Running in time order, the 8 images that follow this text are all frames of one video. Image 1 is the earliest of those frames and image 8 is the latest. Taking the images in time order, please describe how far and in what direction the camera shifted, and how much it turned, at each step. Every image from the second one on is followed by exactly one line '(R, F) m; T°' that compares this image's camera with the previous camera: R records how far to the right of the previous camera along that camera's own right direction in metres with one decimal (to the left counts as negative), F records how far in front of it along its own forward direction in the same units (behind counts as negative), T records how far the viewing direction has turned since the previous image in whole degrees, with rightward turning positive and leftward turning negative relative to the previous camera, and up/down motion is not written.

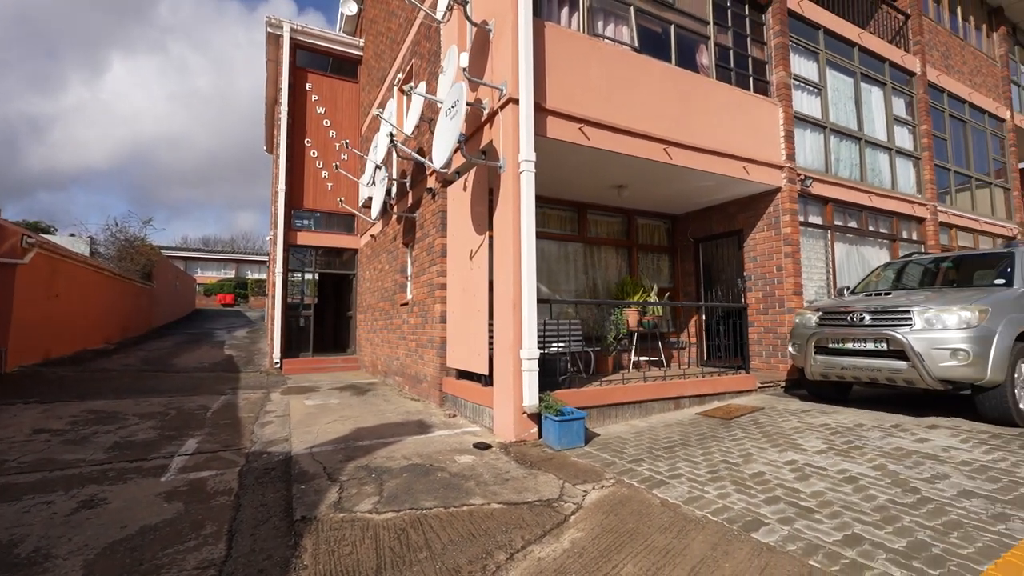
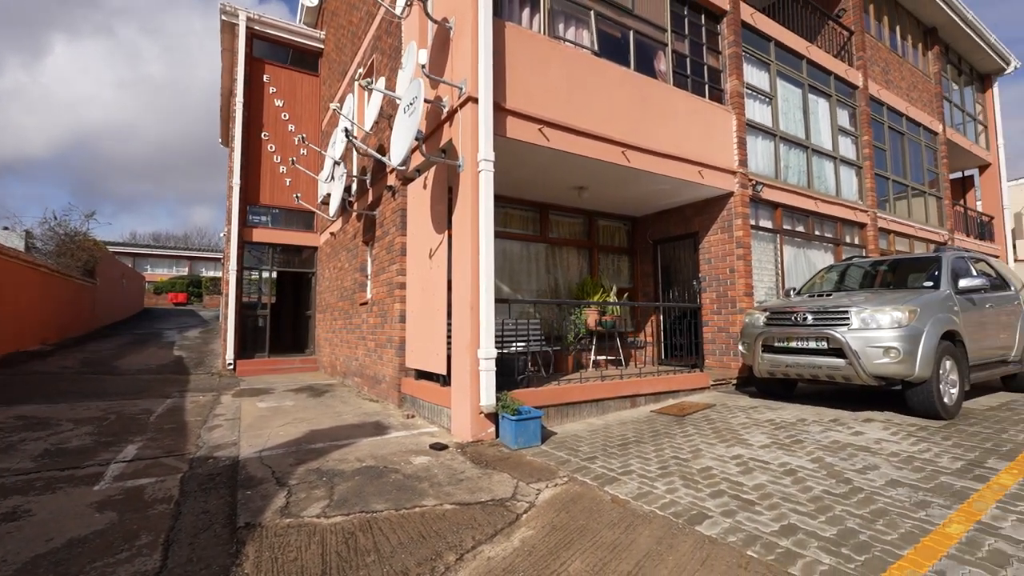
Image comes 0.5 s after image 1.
(+0.1, 0.0) m; +4°
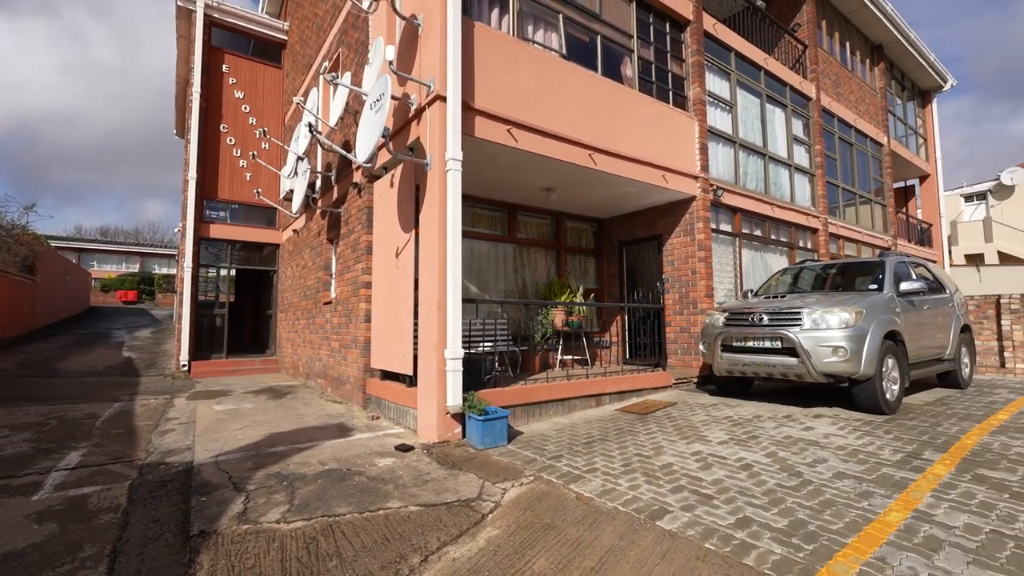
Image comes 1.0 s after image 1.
(0.0, 0.0) m; +4°
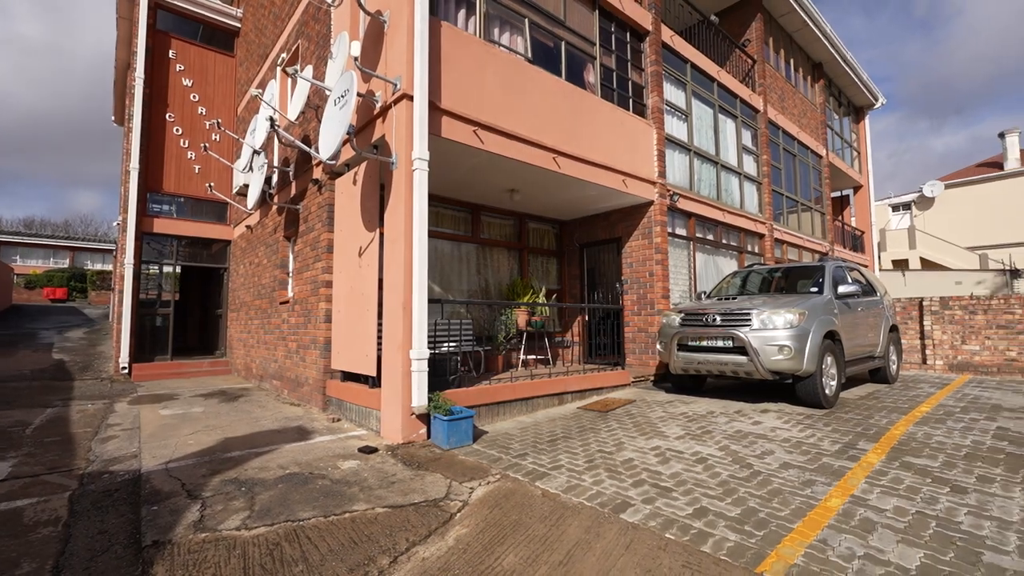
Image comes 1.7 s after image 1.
(-0.1, 0.0) m; +5°
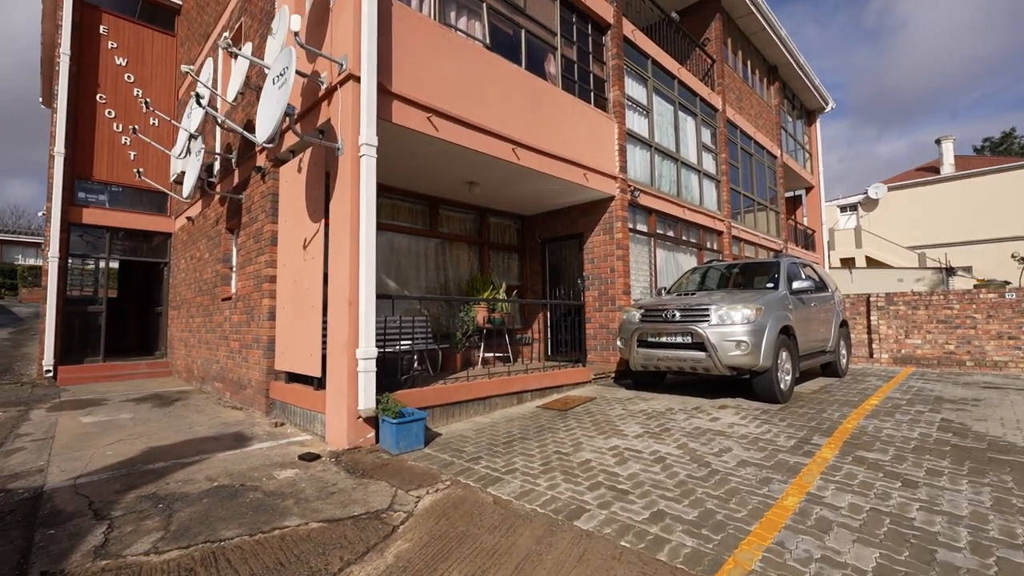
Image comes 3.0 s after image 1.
(+0.1, +0.2) m; +4°
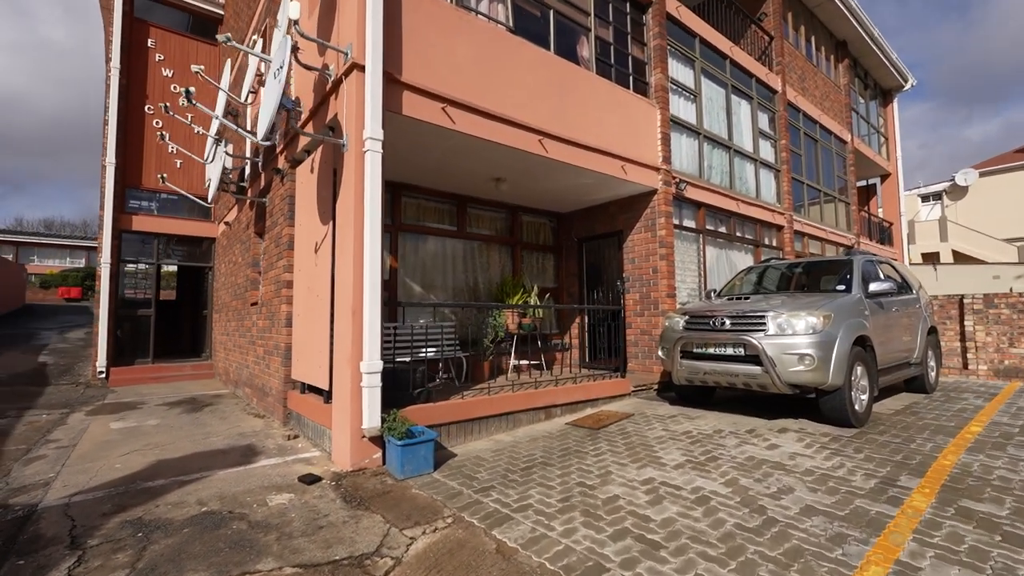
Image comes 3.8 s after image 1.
(+0.3, +0.5) m; -6°
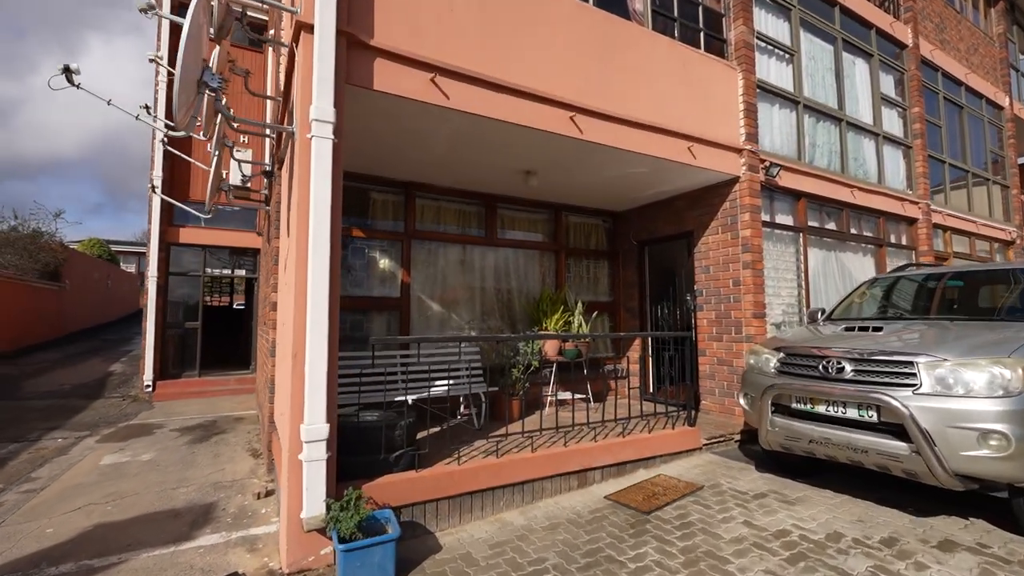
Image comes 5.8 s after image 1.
(+0.5, +1.4) m; -9°
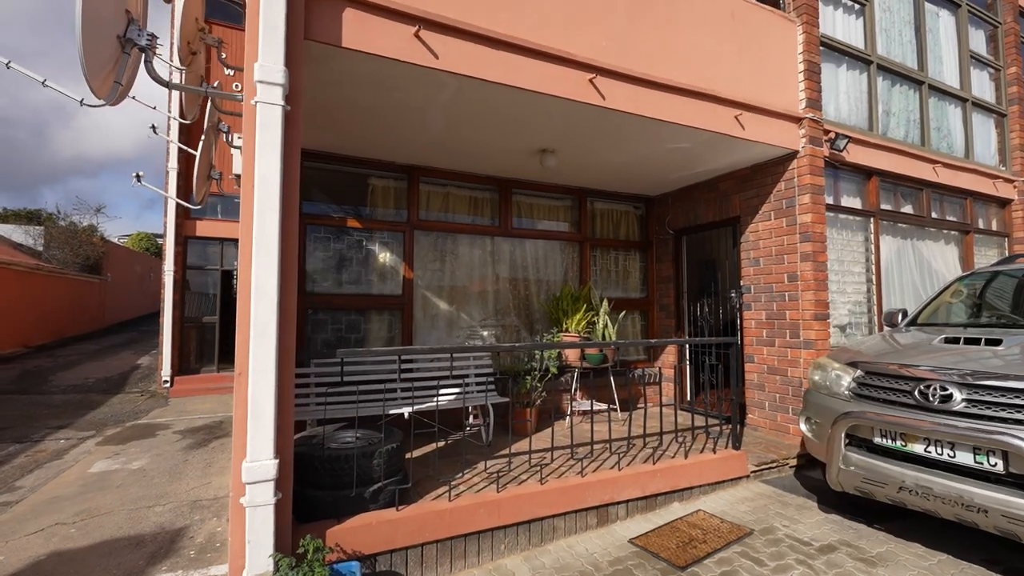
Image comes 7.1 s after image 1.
(+0.2, +0.7) m; -4°
